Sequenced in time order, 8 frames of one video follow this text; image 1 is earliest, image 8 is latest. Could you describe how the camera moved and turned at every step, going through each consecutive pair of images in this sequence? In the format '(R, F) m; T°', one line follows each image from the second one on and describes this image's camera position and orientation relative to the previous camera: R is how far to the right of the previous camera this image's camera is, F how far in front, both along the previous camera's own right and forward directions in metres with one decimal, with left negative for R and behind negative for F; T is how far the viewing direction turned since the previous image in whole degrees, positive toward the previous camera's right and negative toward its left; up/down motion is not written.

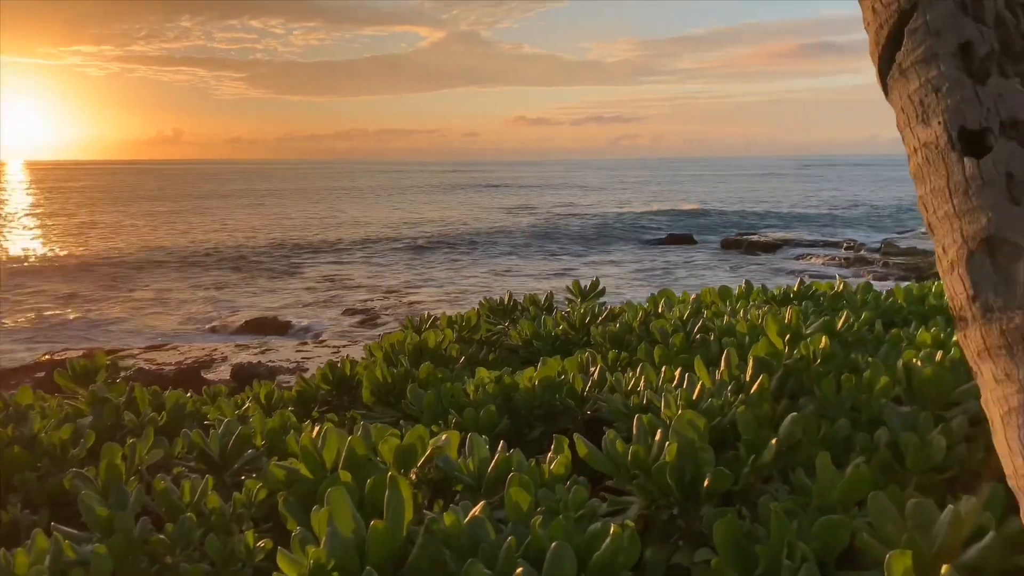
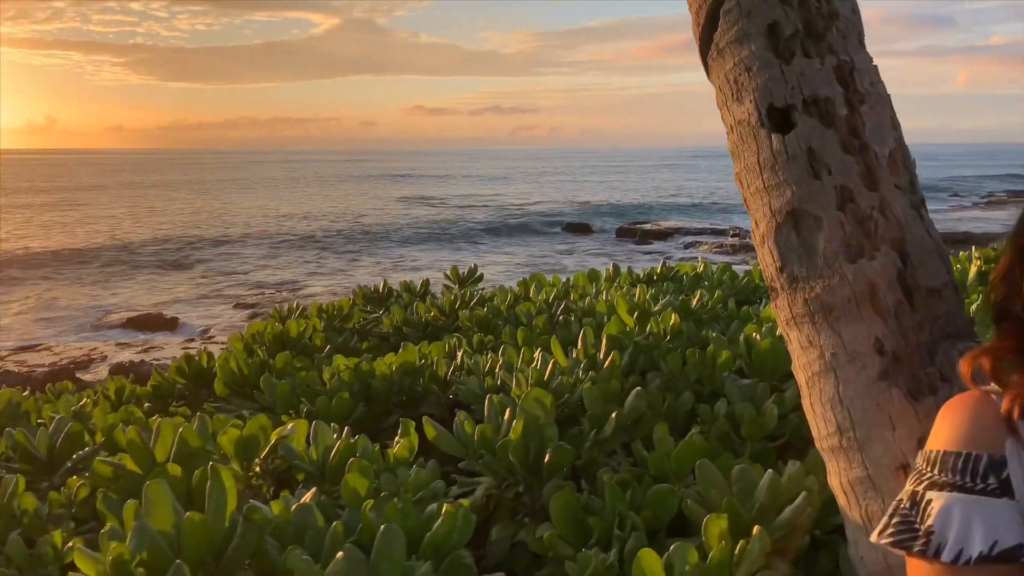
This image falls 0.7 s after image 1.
(+0.2, 0.0) m; +7°
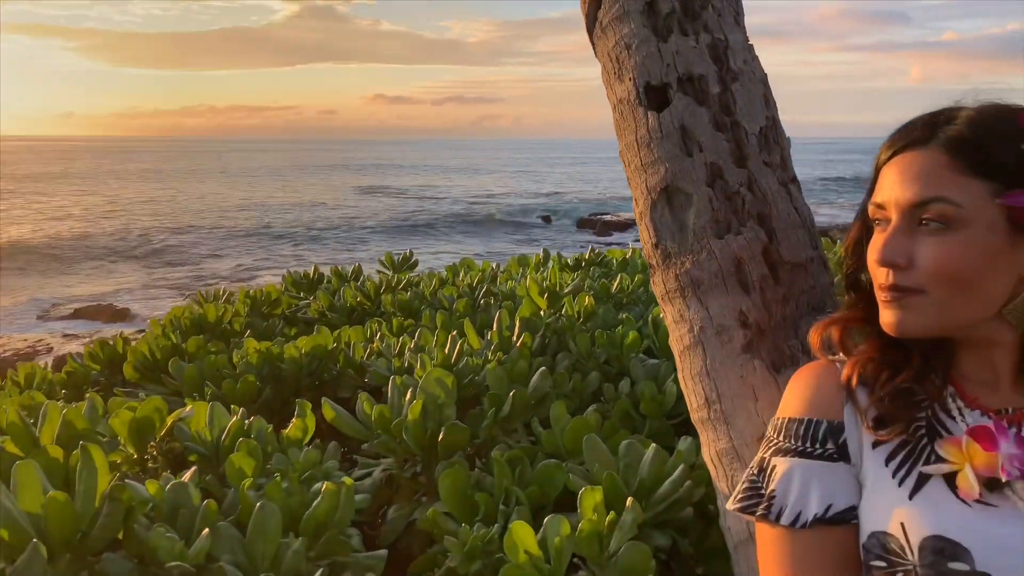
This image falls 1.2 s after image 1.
(+0.2, 0.0) m; +3°
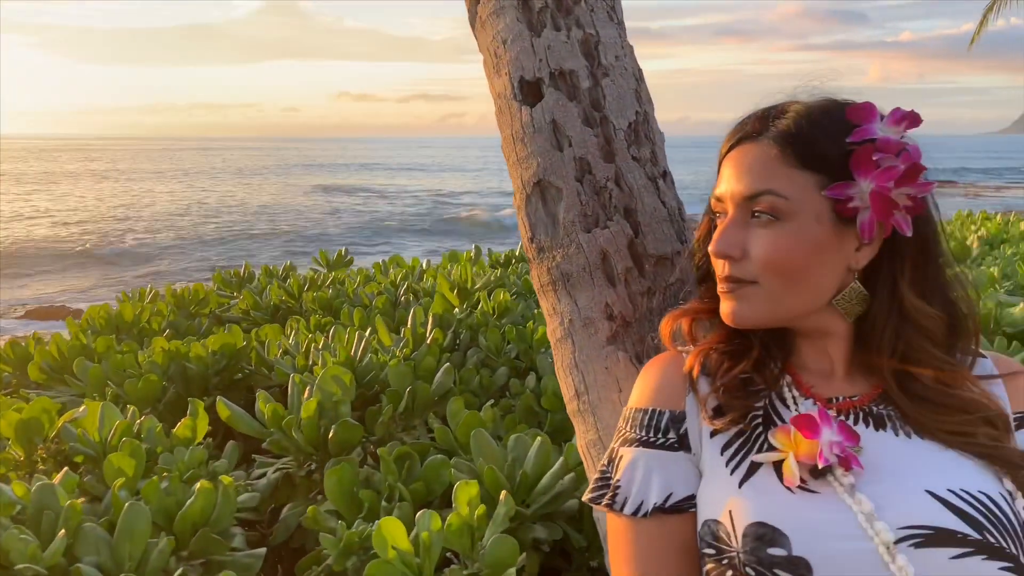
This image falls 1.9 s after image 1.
(+0.2, 0.0) m; +2°
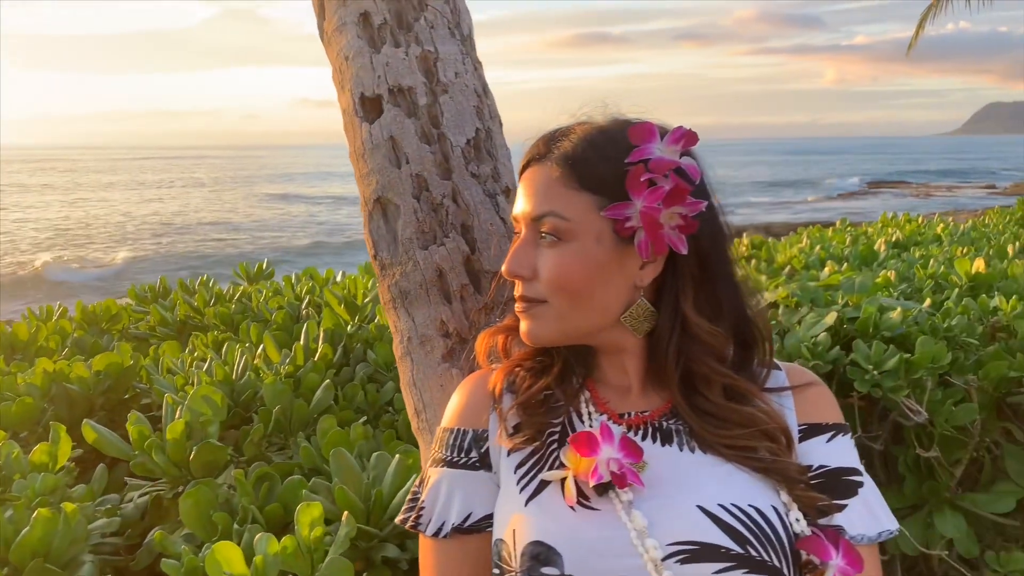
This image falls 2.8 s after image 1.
(+0.3, 0.0) m; +2°
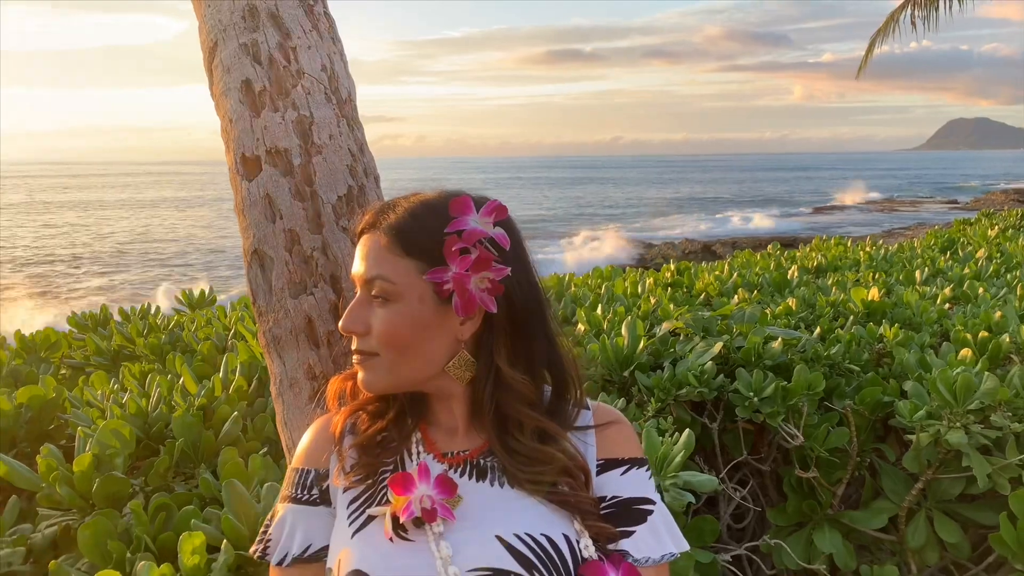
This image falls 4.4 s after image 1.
(+0.3, -0.2) m; +2°
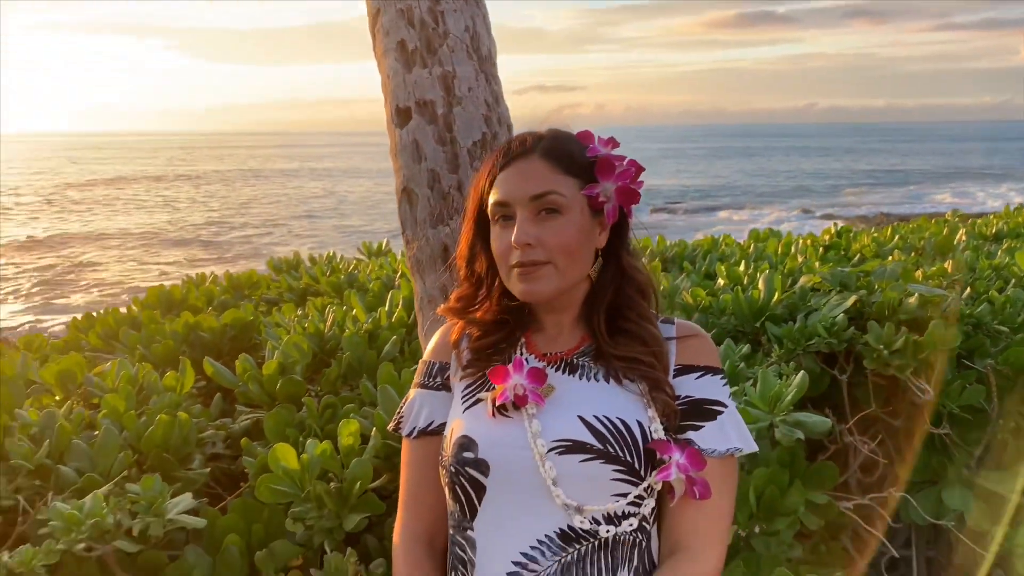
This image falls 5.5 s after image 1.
(+0.2, -0.2) m; -12°
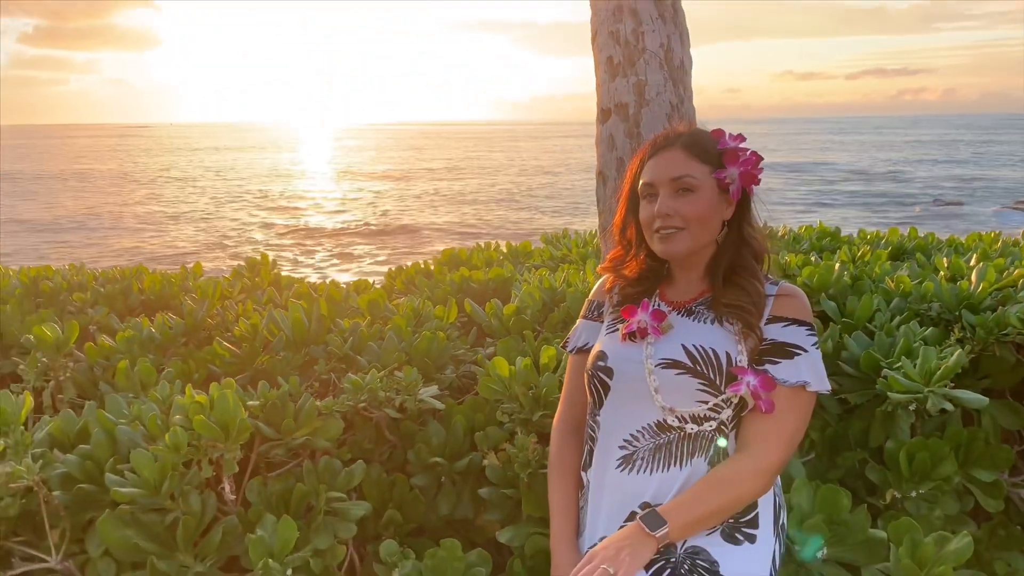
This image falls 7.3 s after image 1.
(+0.5, -0.6) m; -21°
